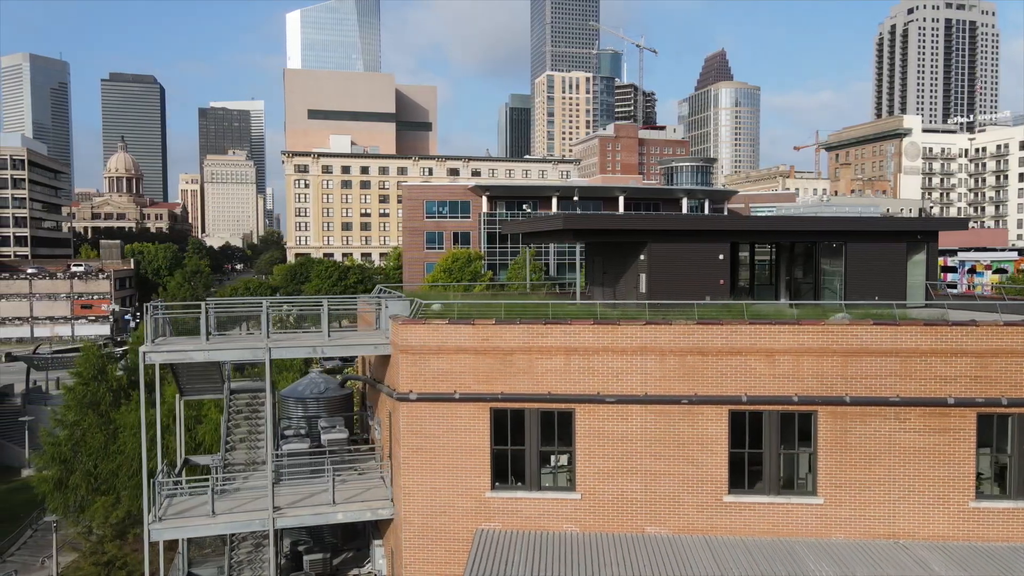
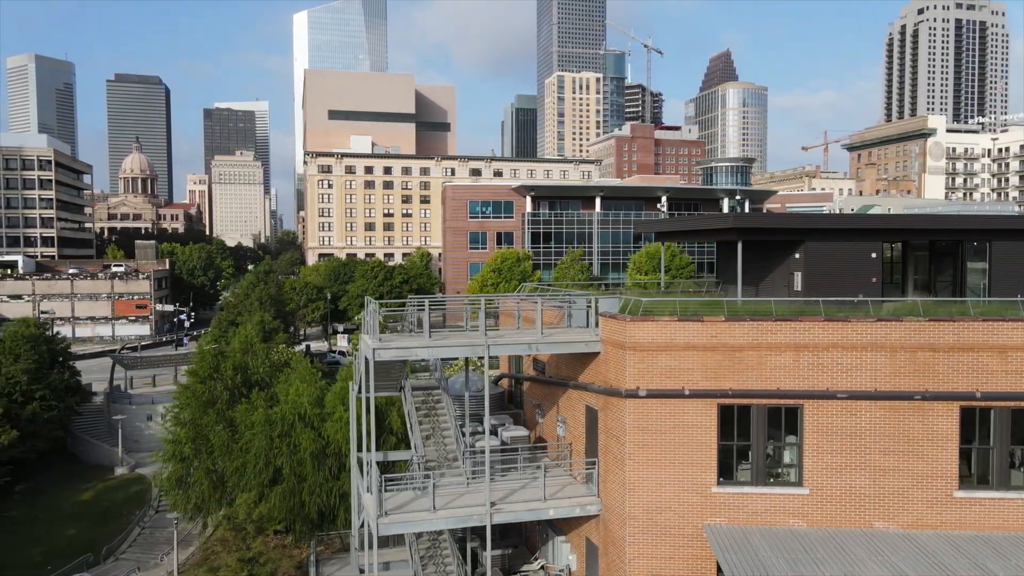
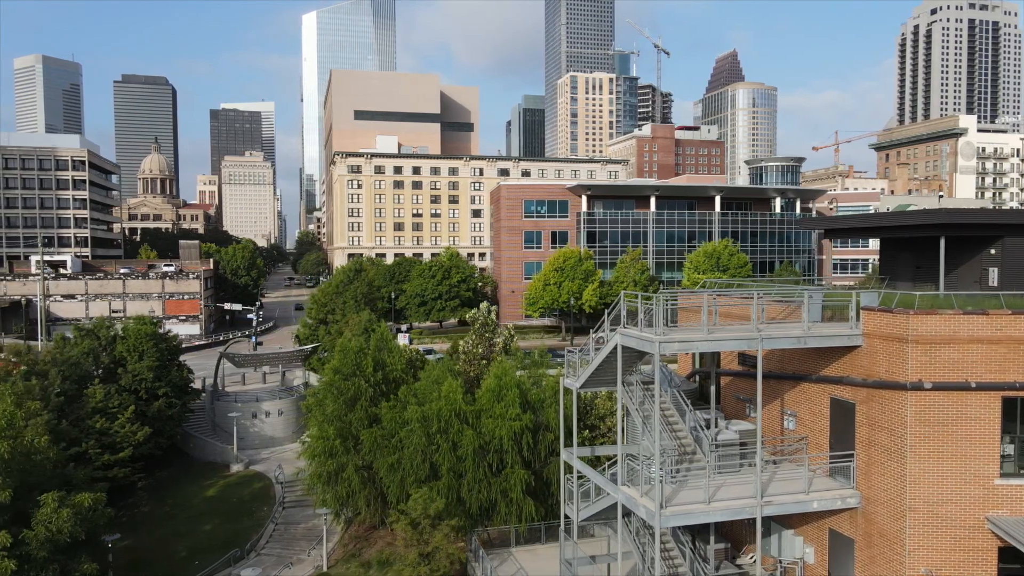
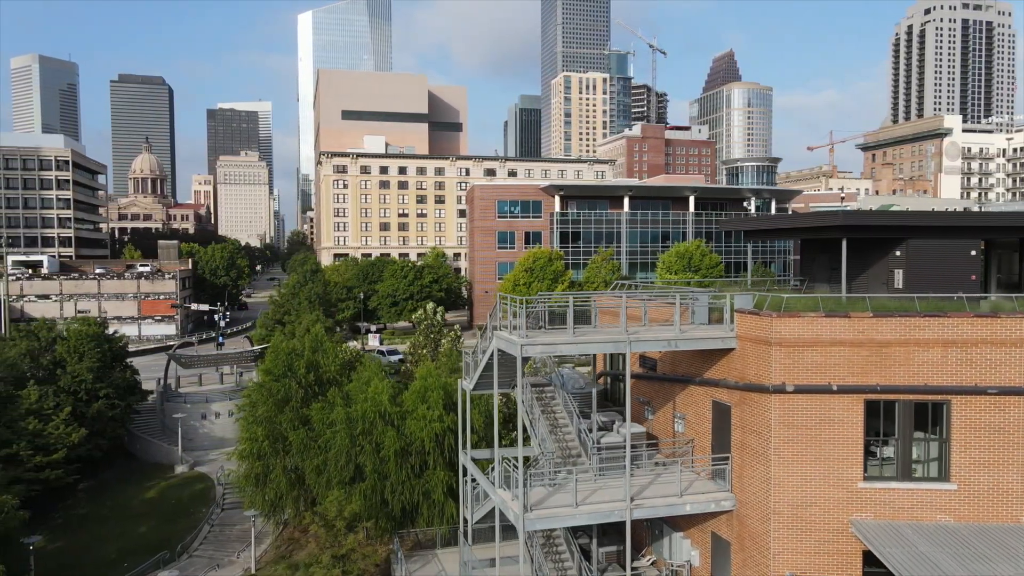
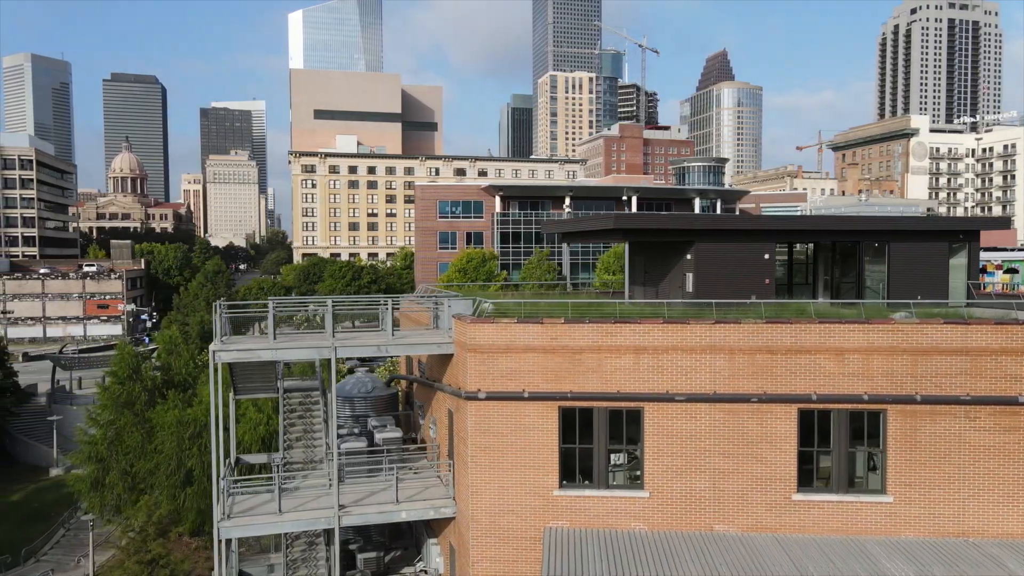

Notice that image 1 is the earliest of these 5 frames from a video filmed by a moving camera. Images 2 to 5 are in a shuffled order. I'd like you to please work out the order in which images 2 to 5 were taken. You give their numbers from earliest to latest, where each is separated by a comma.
5, 2, 4, 3
